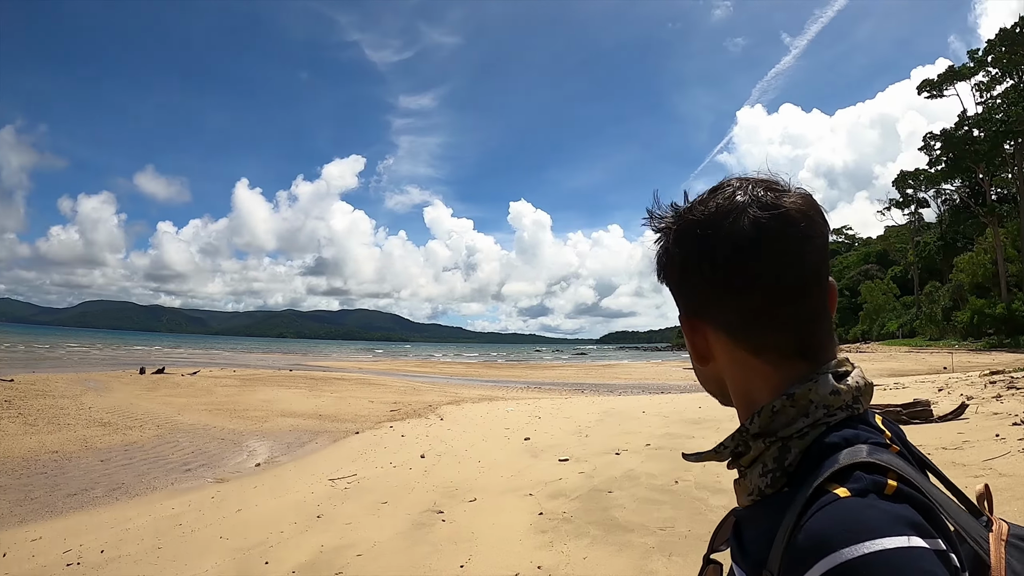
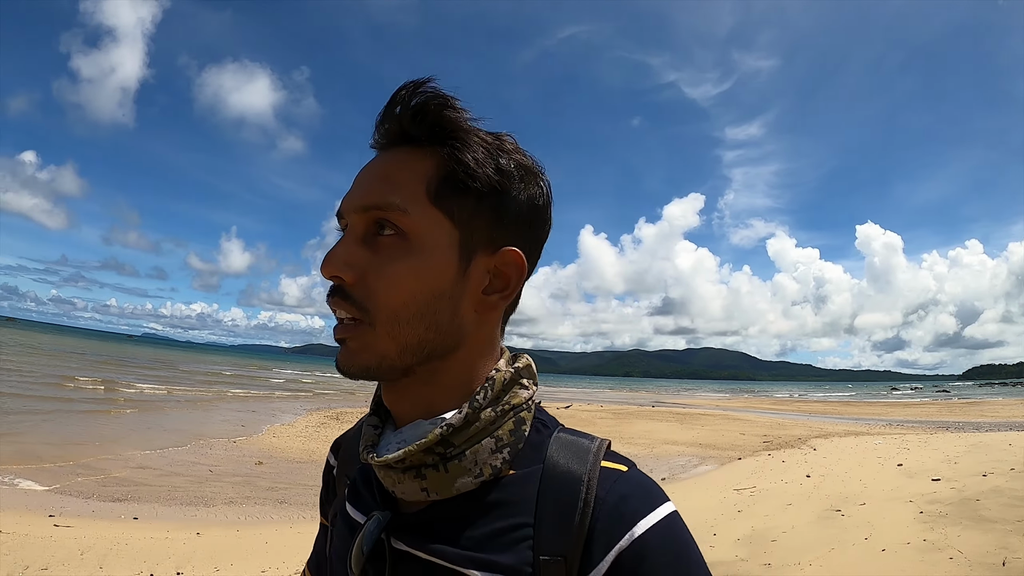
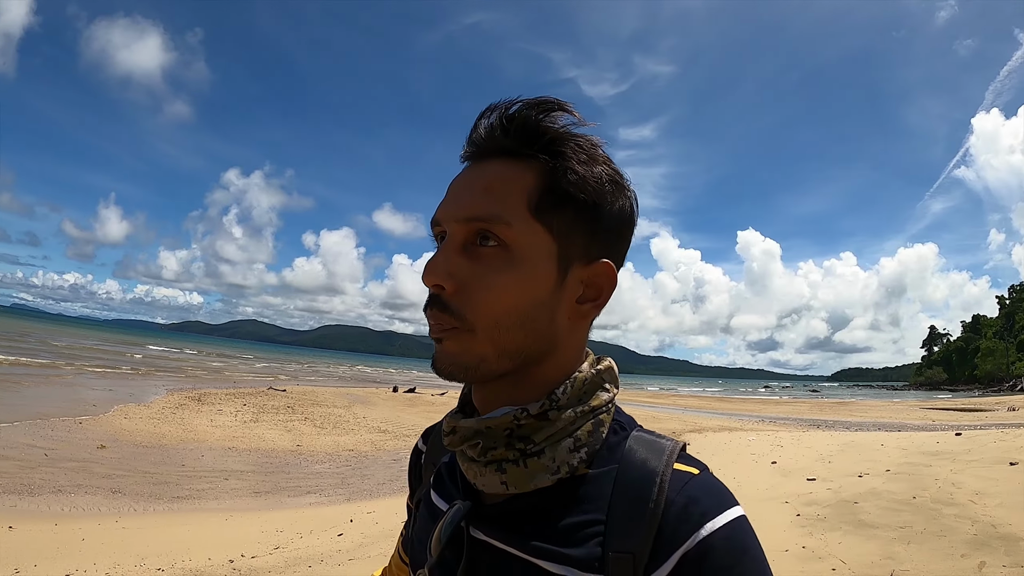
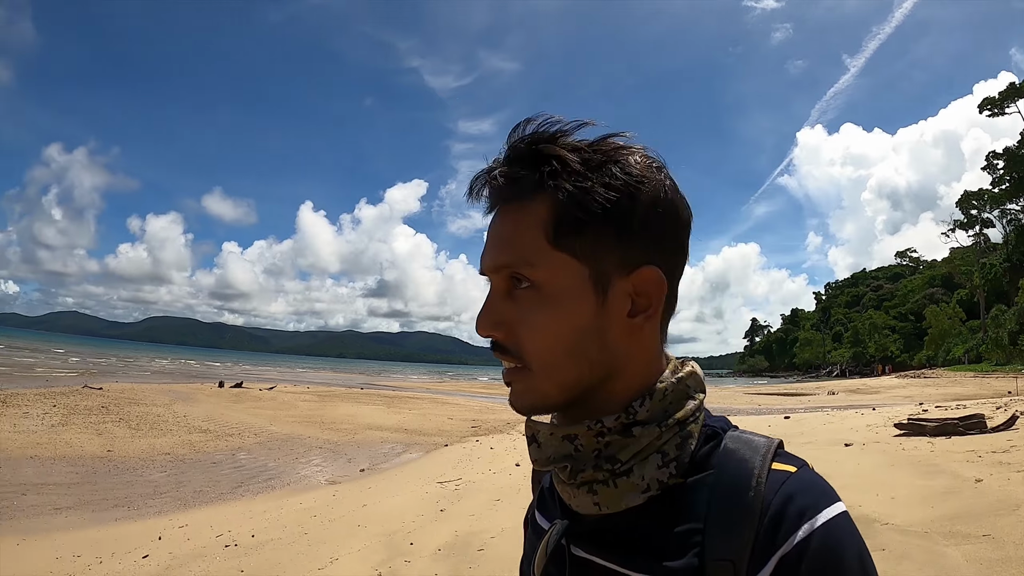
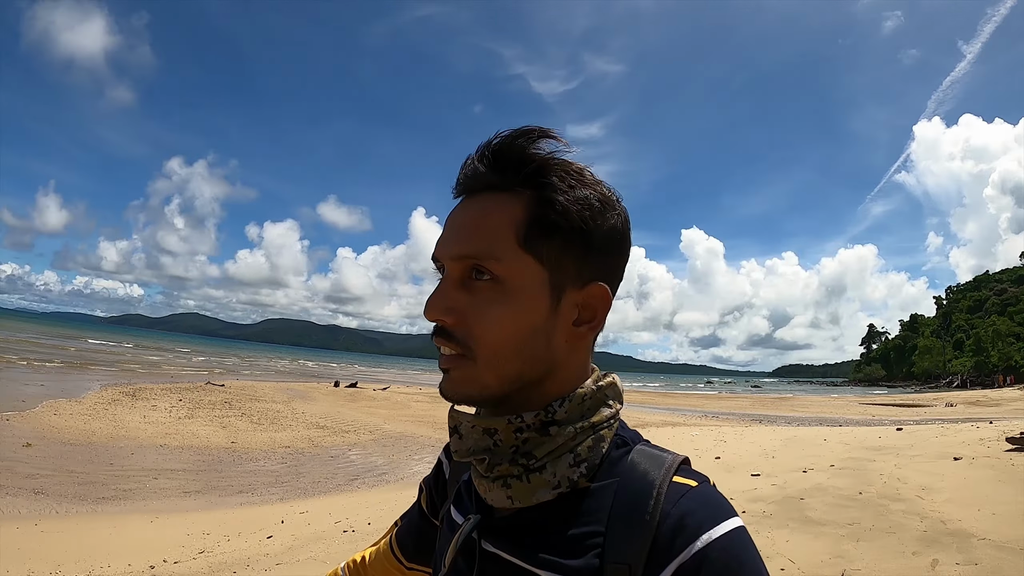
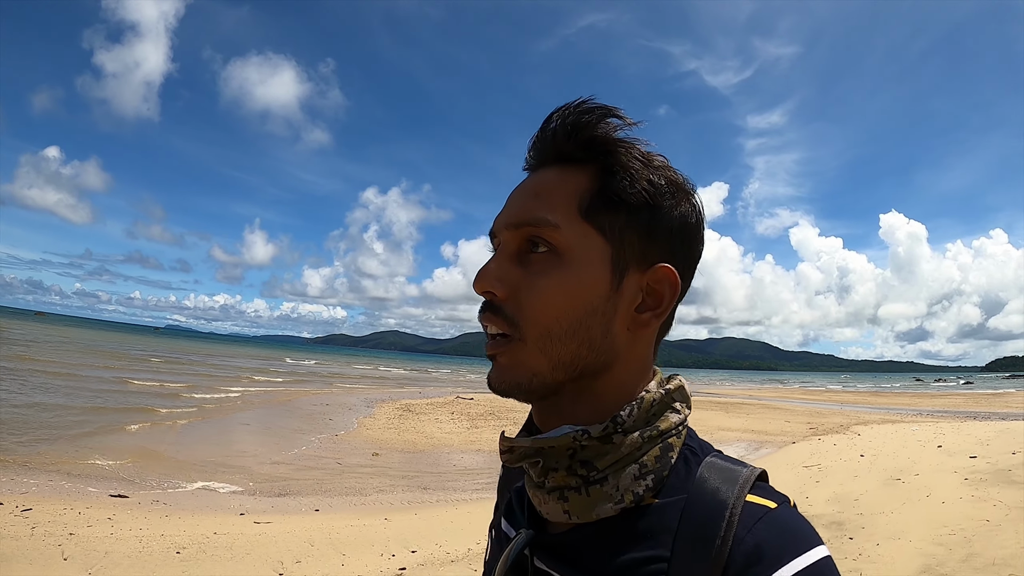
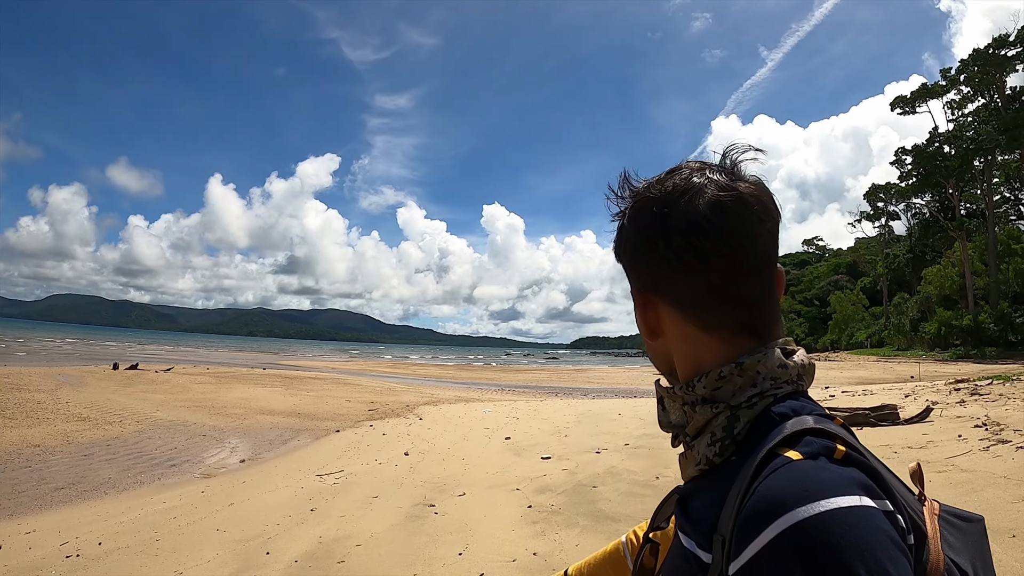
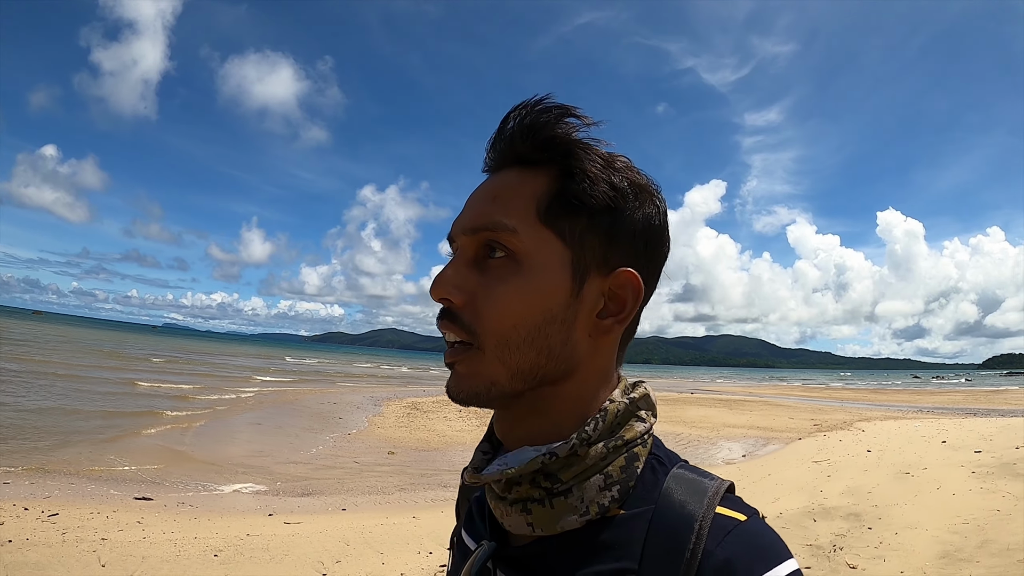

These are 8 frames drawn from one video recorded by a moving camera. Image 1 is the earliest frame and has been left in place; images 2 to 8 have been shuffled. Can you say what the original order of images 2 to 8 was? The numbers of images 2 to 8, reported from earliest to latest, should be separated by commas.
7, 4, 5, 3, 2, 6, 8
